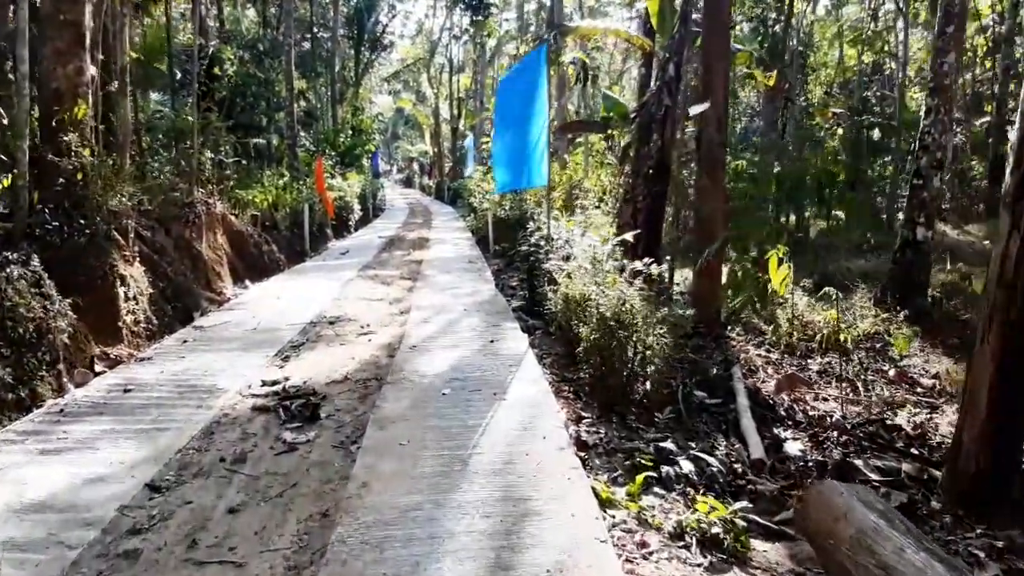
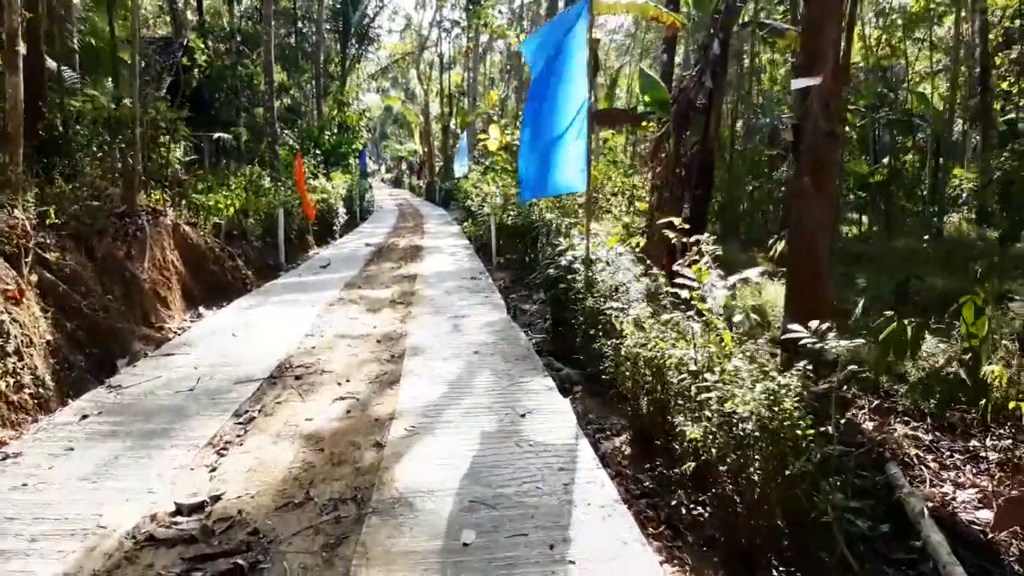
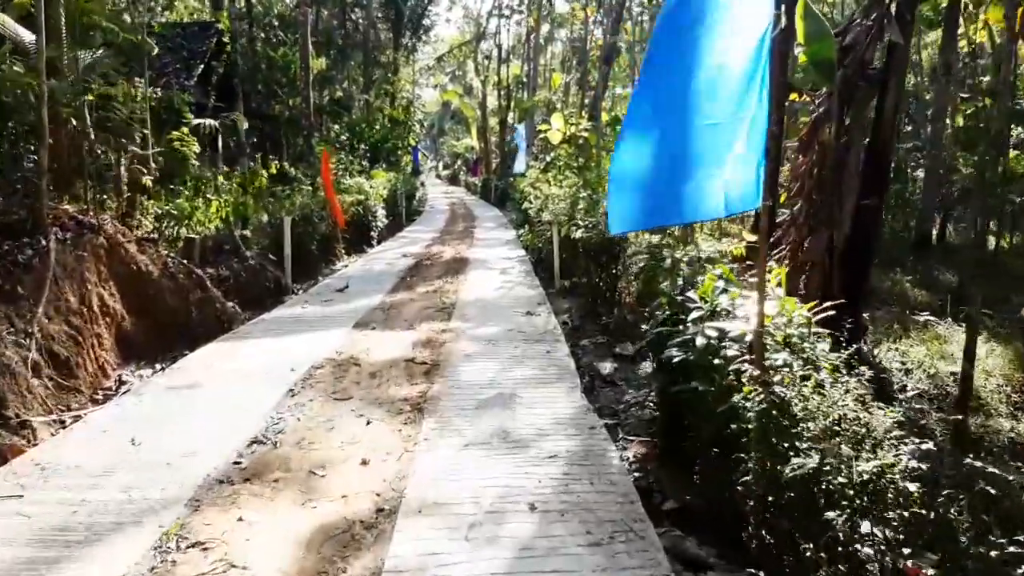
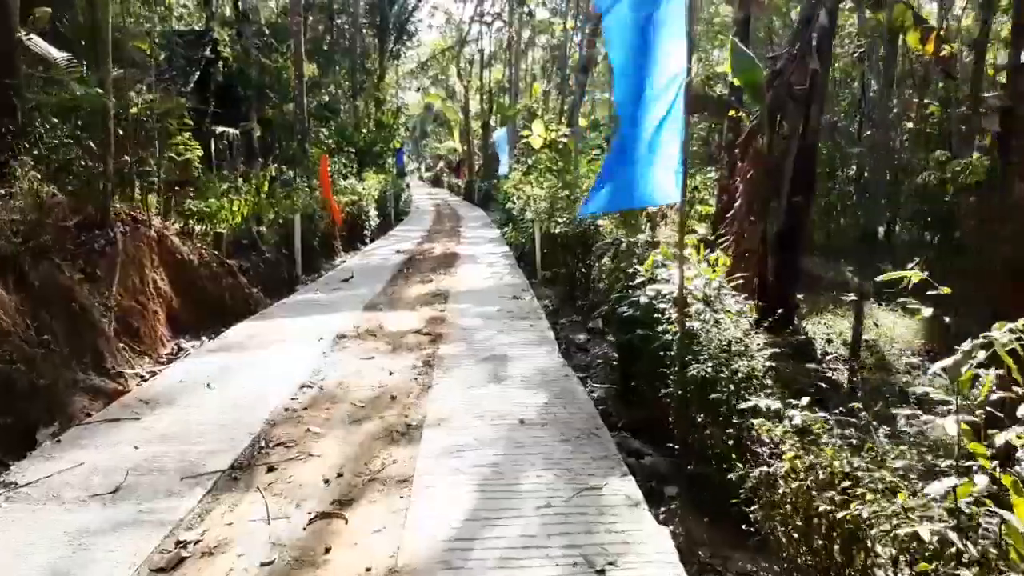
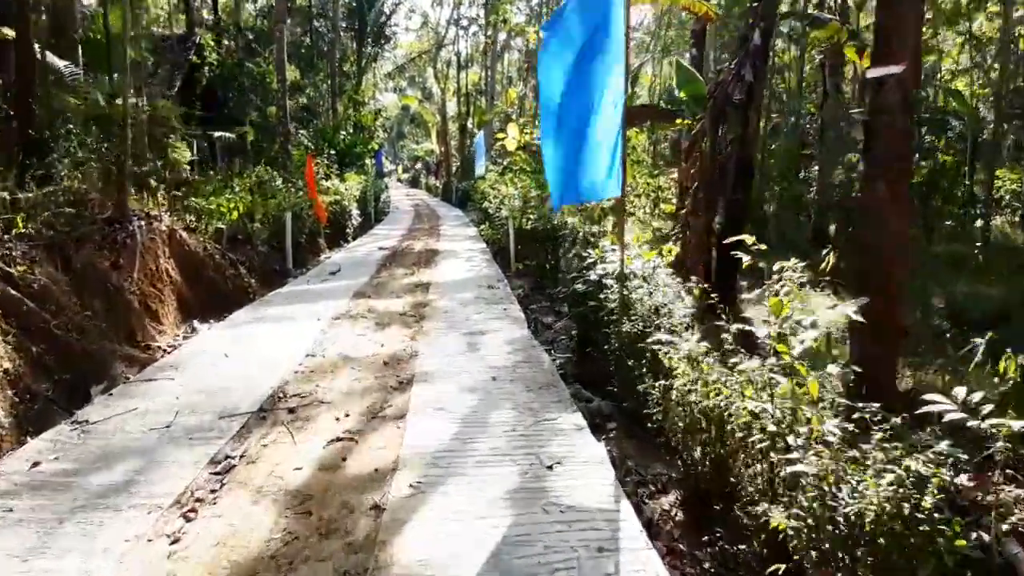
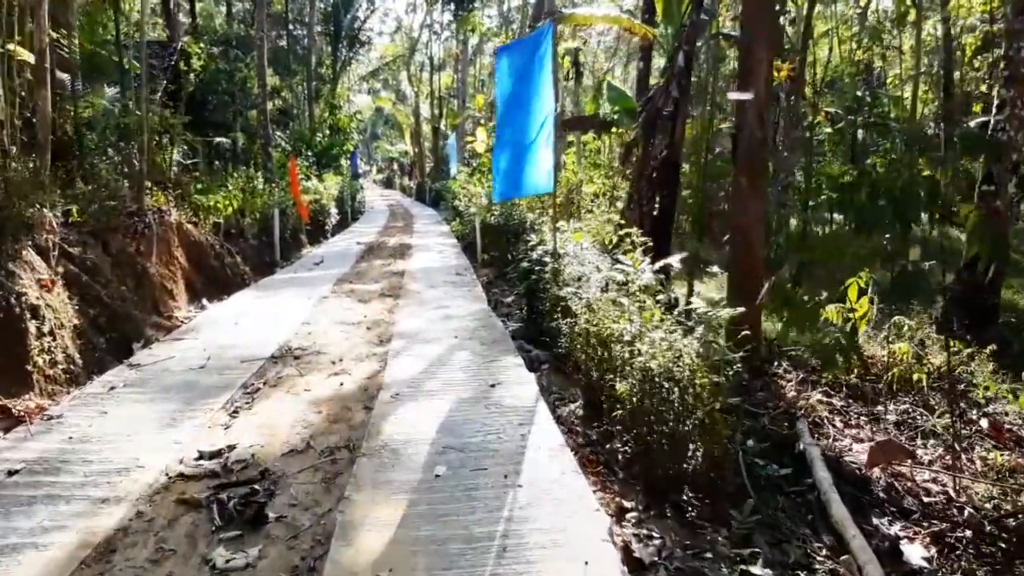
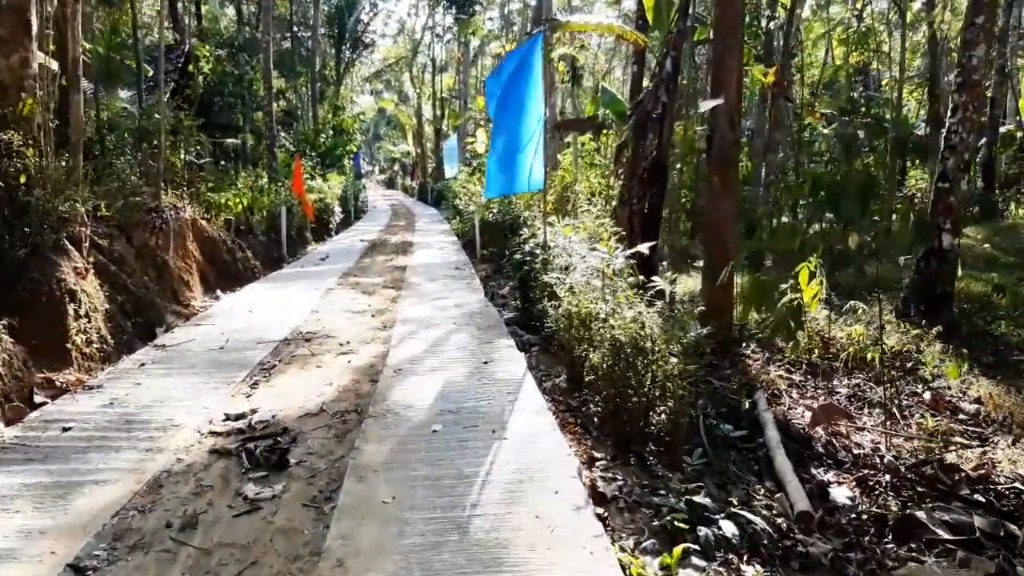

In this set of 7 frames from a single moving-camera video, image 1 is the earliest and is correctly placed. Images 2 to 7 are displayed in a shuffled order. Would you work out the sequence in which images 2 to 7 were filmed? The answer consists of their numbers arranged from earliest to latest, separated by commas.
7, 6, 2, 5, 4, 3
